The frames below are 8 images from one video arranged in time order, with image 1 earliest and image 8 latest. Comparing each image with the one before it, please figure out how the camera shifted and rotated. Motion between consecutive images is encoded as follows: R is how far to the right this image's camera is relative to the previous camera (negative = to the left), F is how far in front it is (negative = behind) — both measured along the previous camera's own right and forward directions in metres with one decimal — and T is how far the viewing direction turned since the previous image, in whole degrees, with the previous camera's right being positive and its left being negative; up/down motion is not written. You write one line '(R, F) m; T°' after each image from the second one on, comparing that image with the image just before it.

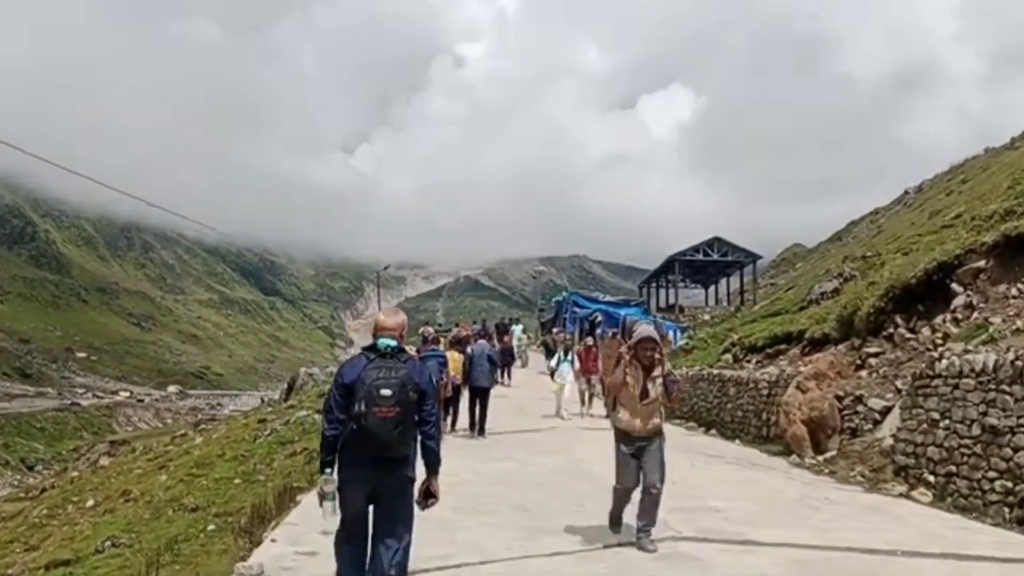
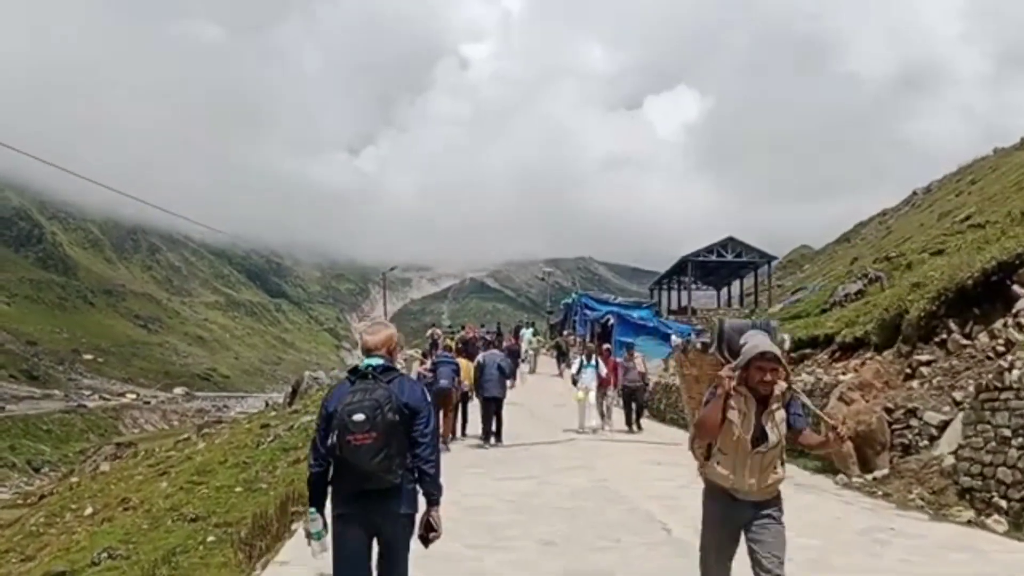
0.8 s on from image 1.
(-0.1, +0.7) m; 0°
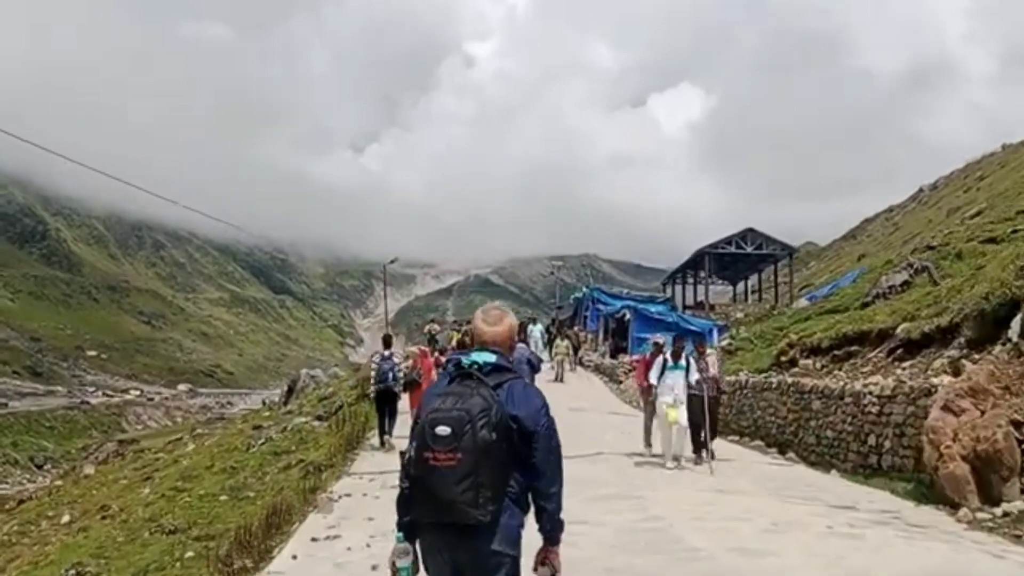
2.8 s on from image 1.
(-0.1, +1.8) m; 0°
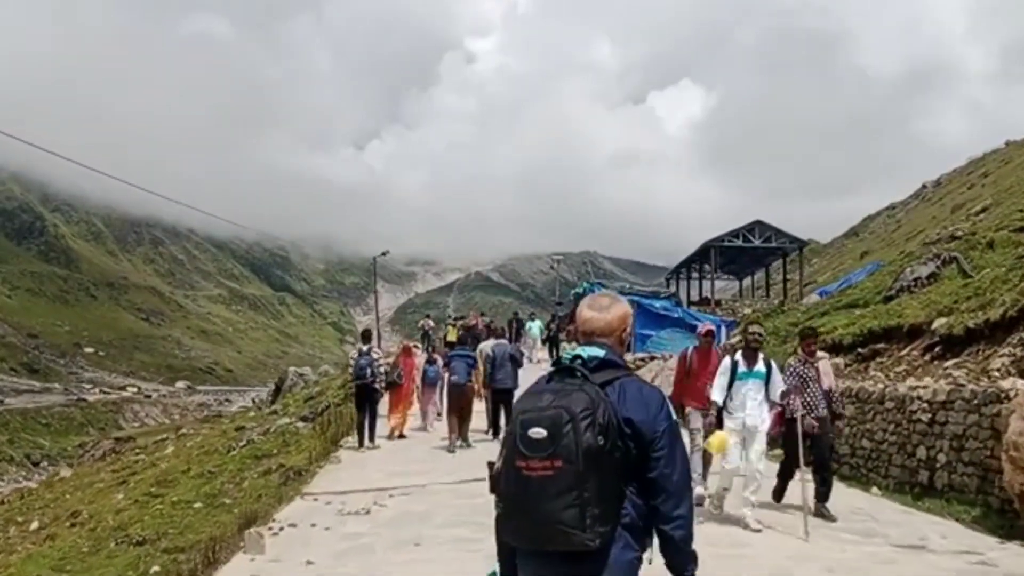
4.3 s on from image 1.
(+0.1, +1.3) m; 0°
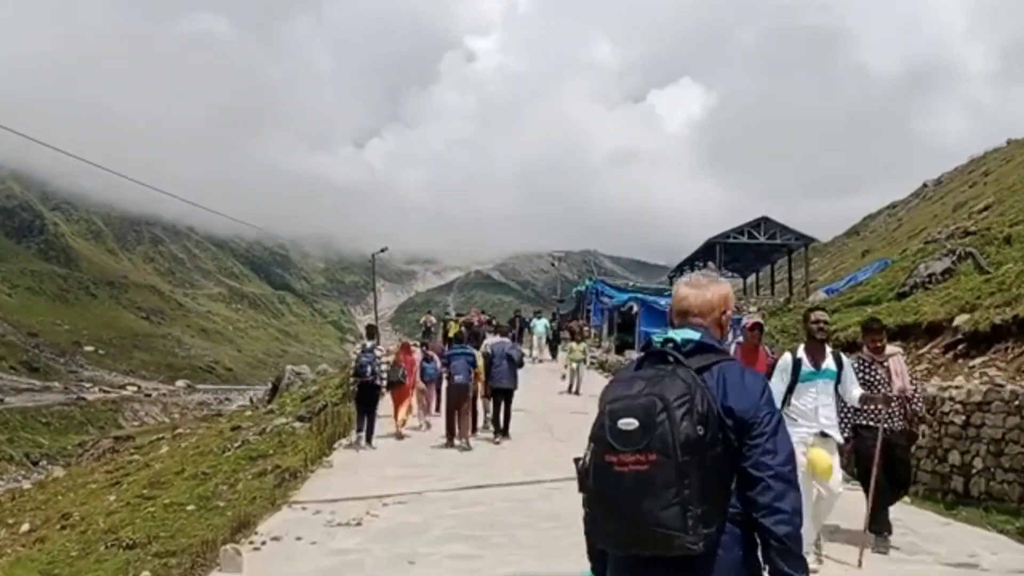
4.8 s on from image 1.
(0.0, +0.5) m; 0°
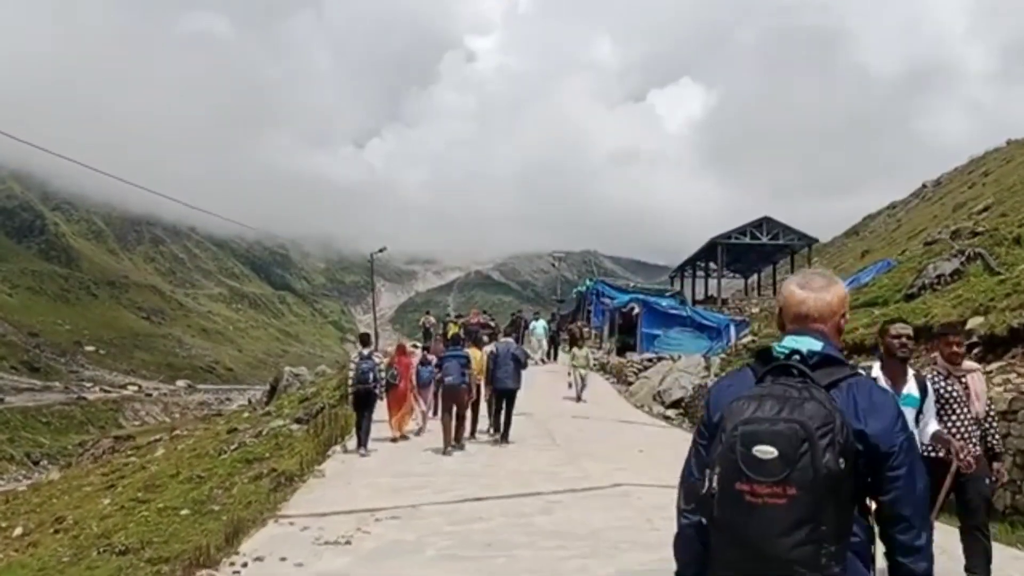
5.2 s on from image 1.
(0.0, +0.3) m; 0°
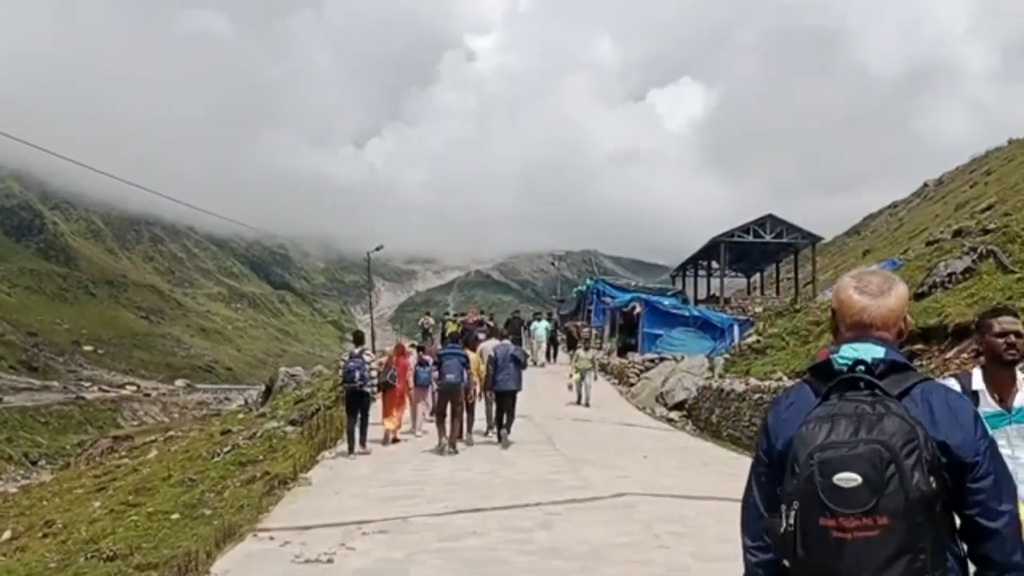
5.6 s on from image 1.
(0.0, +0.4) m; 0°
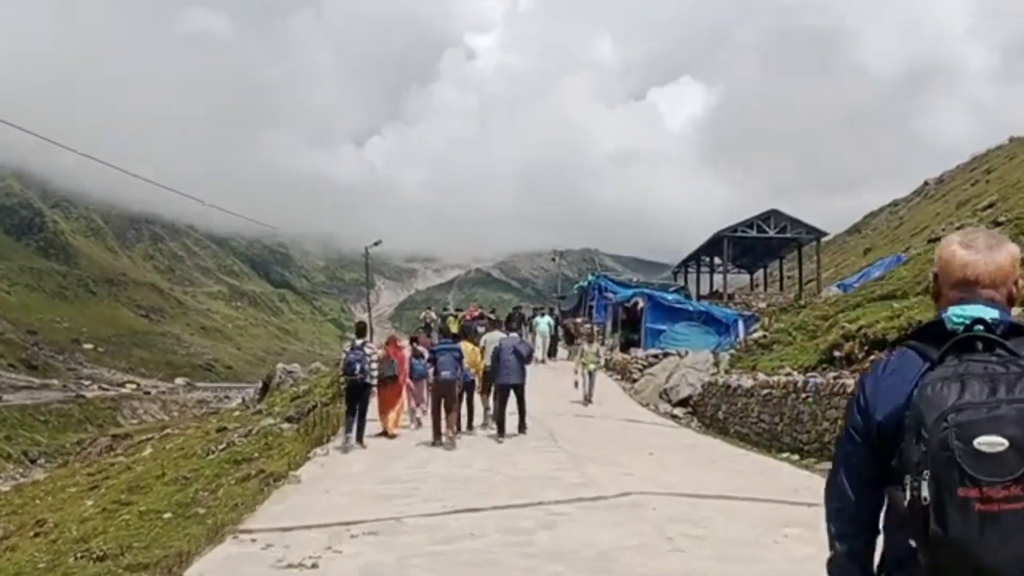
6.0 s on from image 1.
(0.0, +0.4) m; 0°
